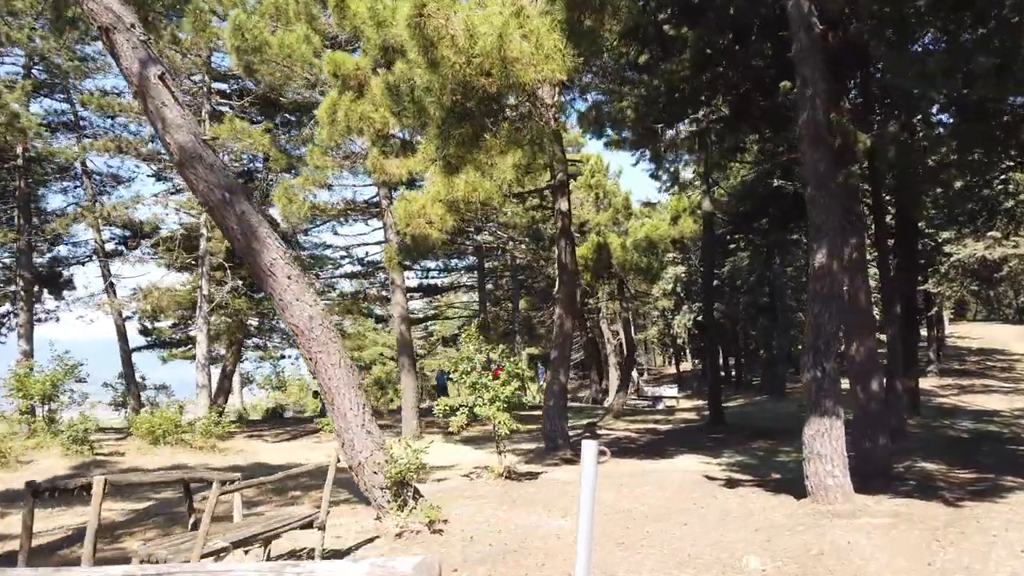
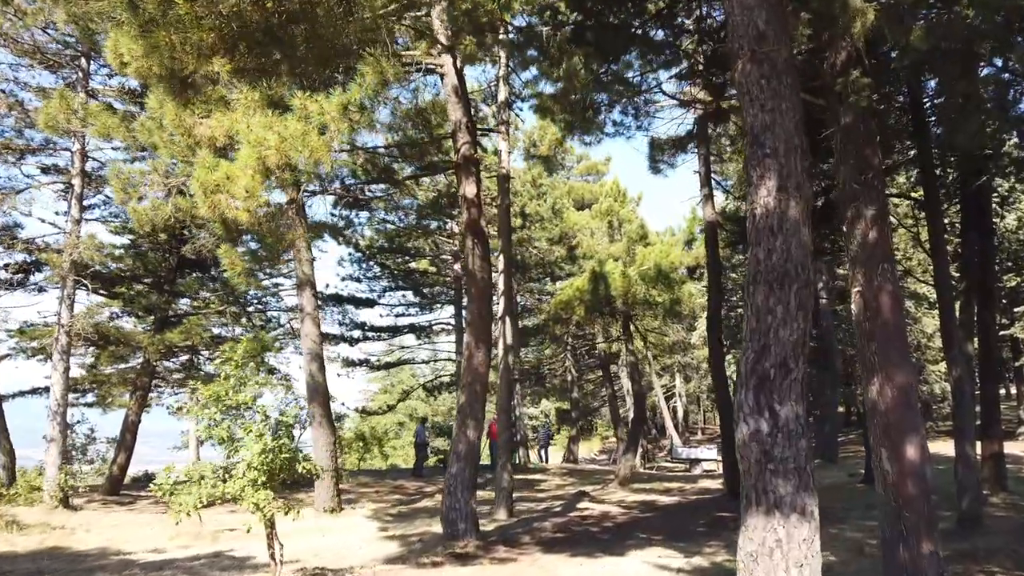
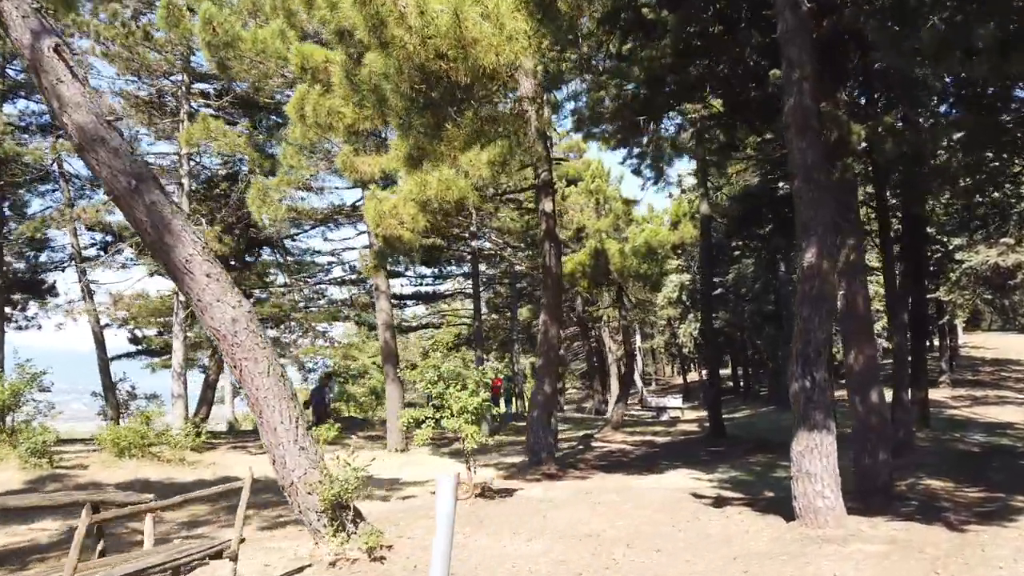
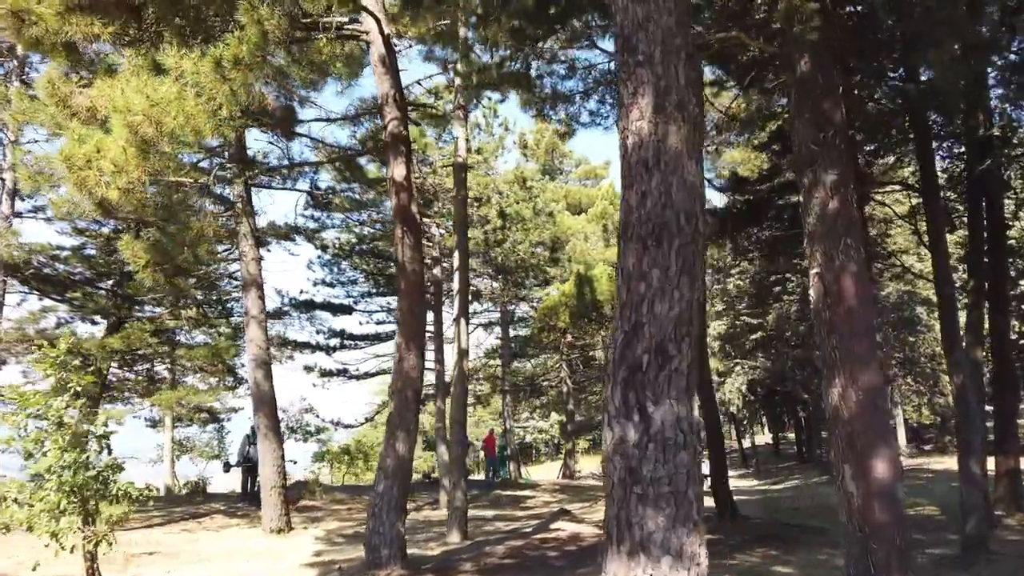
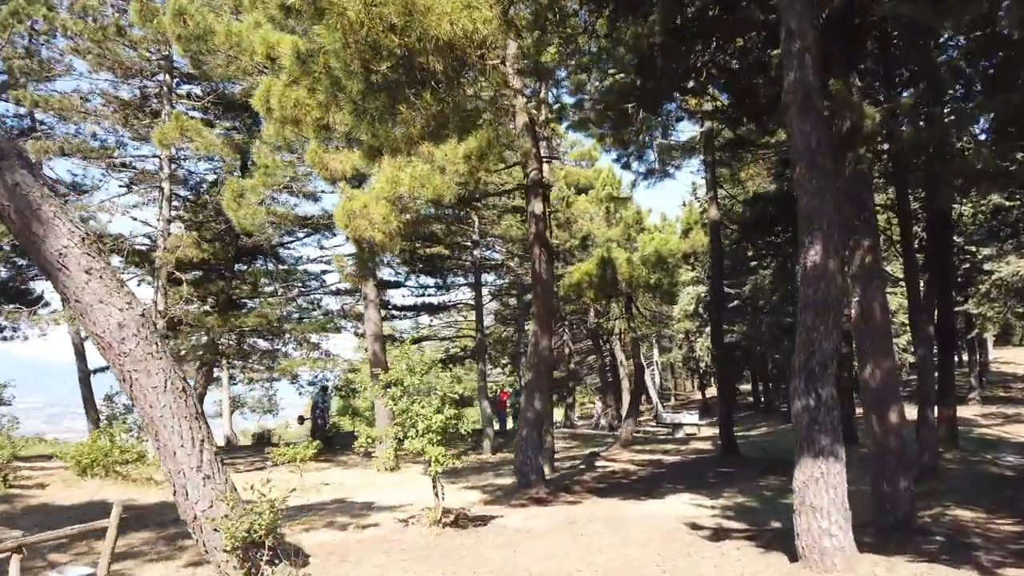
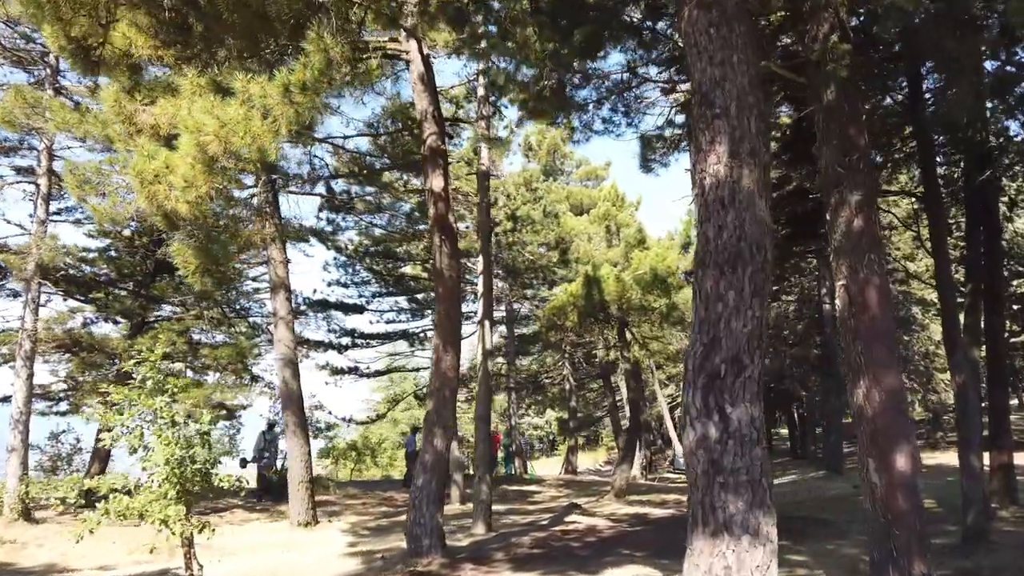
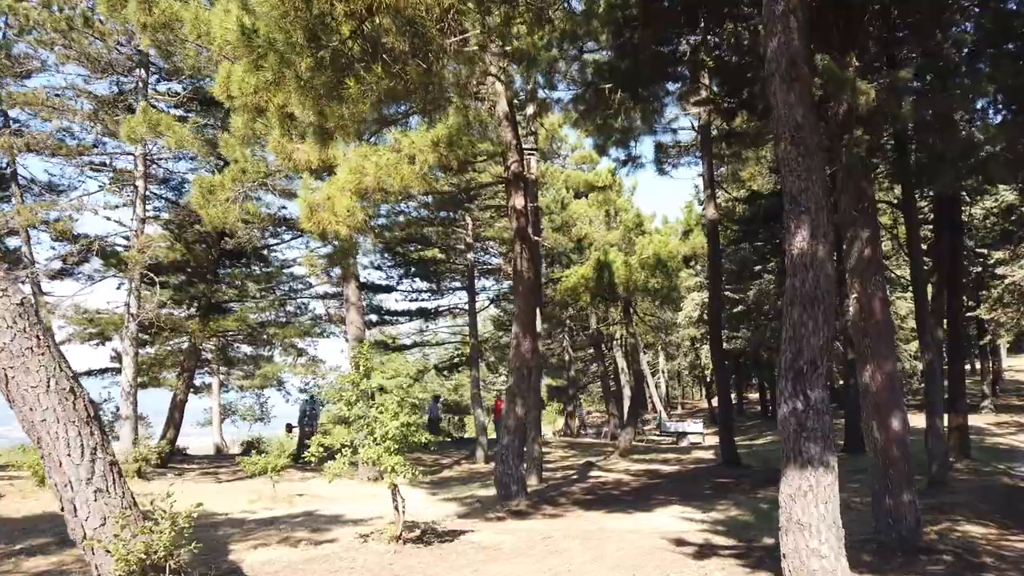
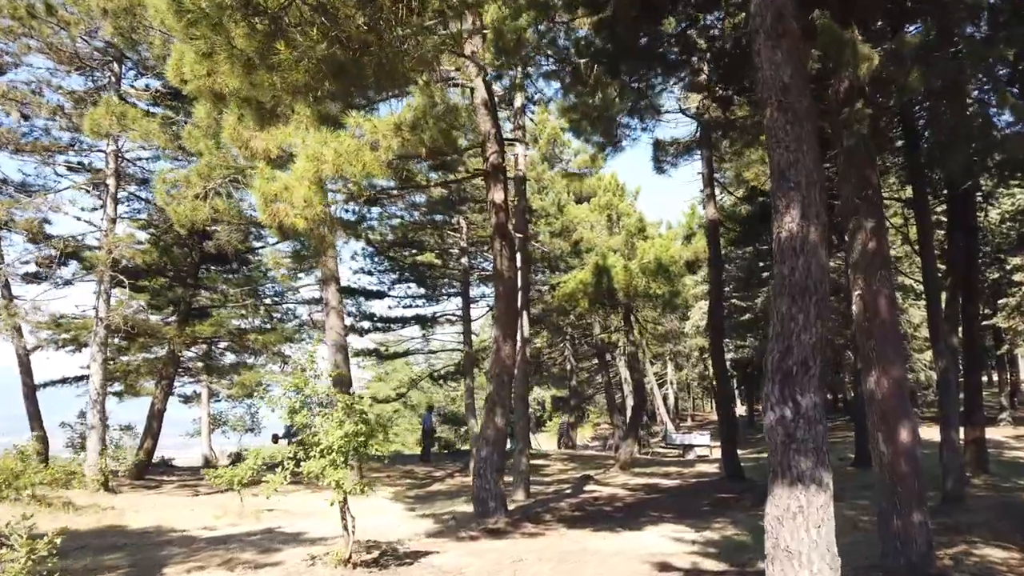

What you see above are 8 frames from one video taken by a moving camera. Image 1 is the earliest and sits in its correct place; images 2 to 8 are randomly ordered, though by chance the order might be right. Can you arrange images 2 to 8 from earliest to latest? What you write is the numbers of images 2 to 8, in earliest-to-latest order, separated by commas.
3, 5, 7, 8, 2, 6, 4
